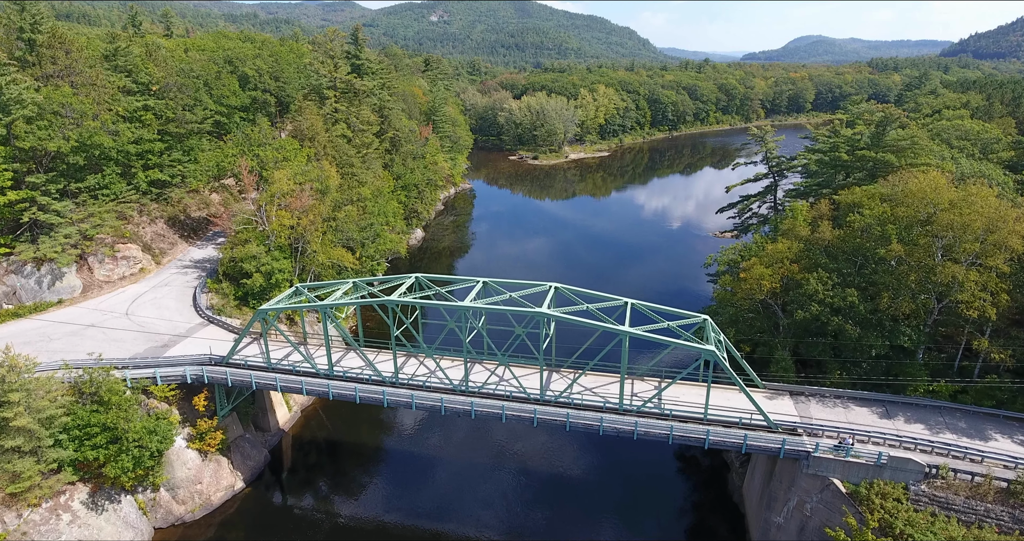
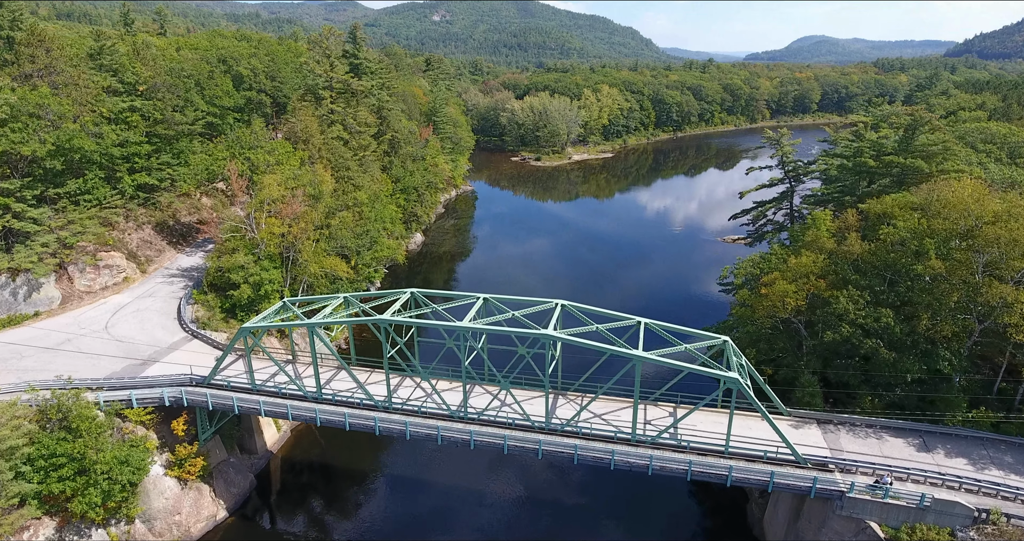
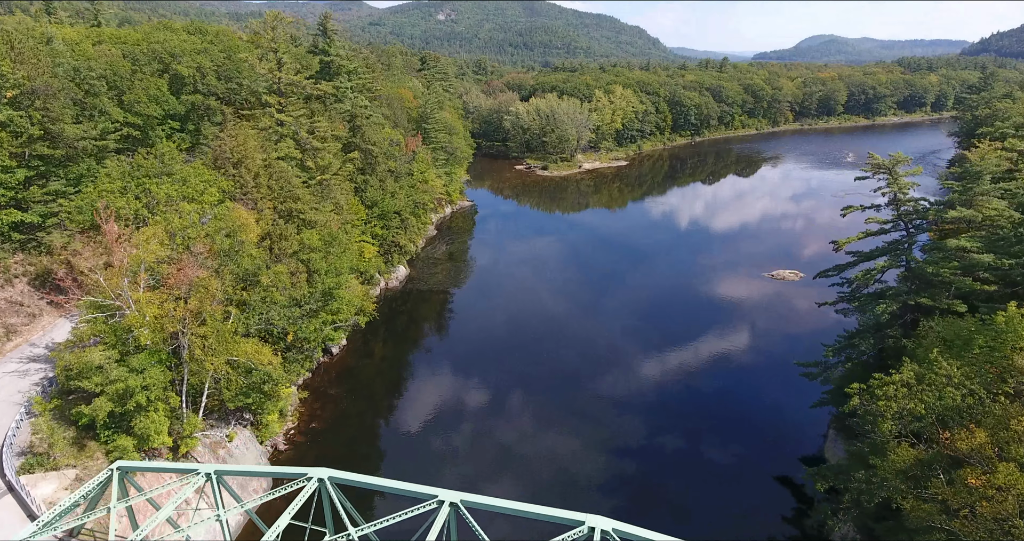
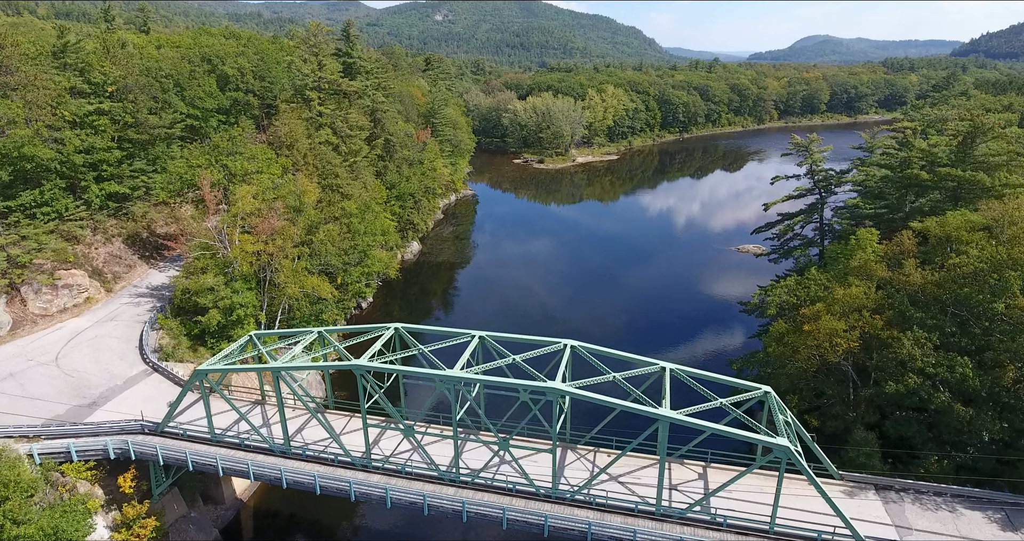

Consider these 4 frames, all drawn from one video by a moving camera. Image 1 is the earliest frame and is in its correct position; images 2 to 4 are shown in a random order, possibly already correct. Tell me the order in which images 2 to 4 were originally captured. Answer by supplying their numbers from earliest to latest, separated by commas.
2, 4, 3
